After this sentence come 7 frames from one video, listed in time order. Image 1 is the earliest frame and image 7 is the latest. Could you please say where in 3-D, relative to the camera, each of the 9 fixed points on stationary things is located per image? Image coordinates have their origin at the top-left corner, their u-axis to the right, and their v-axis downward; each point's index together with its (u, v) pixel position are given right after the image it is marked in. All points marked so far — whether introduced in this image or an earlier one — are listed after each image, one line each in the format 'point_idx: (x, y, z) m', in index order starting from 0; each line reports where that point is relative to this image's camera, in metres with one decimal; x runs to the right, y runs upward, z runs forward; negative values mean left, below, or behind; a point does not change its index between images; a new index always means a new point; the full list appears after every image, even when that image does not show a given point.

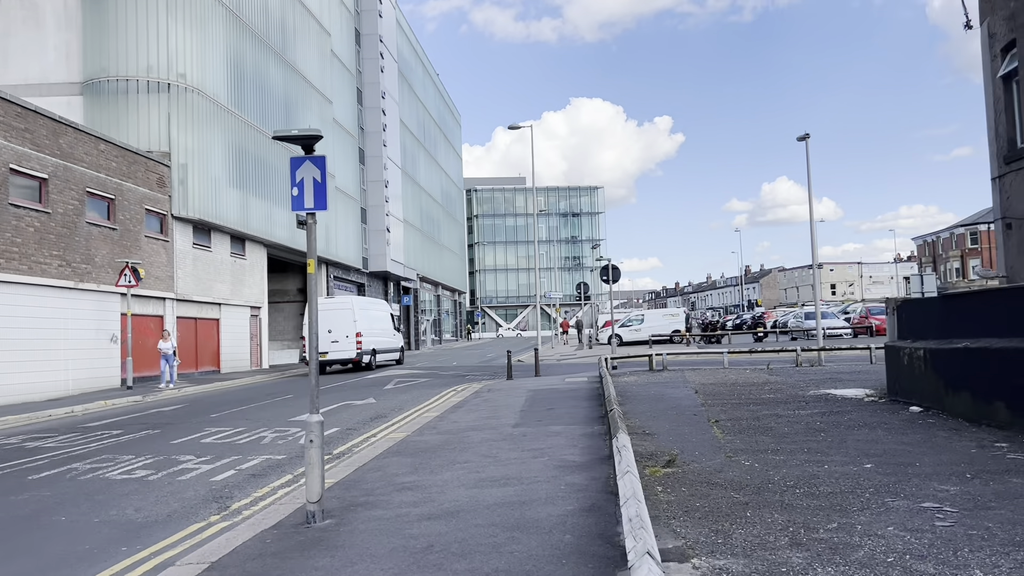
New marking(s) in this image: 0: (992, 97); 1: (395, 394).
0: (+7.6, +3.0, +13.5) m
1: (-2.5, -2.3, +18.6) m
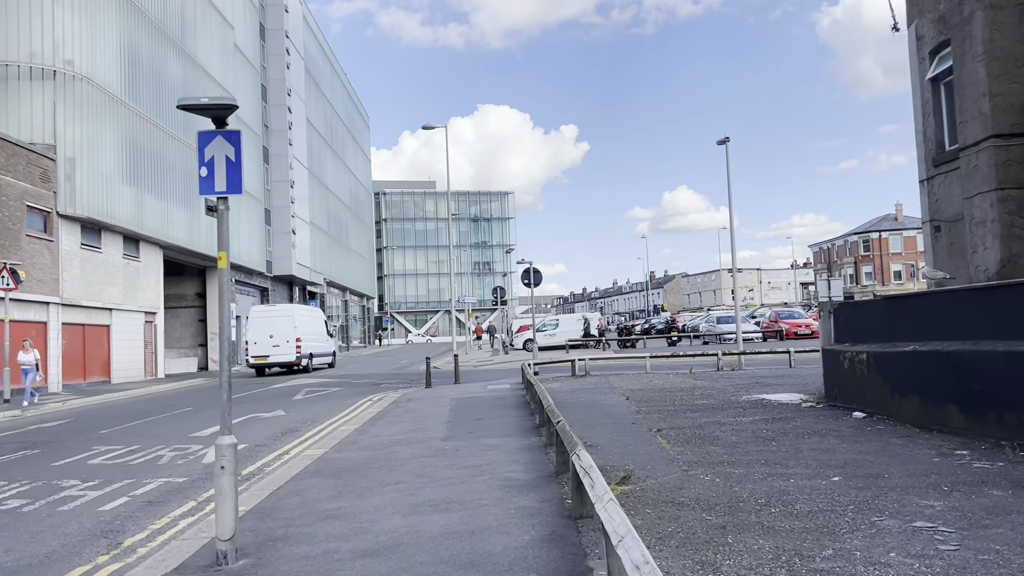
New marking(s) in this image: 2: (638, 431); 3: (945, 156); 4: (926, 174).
0: (+6.4, +3.0, +13.4) m
1: (-4.2, -2.4, +17.4) m
2: (+1.5, -1.7, +10.3) m
3: (+6.4, +2.0, +12.7) m
4: (+6.5, +1.8, +13.3) m
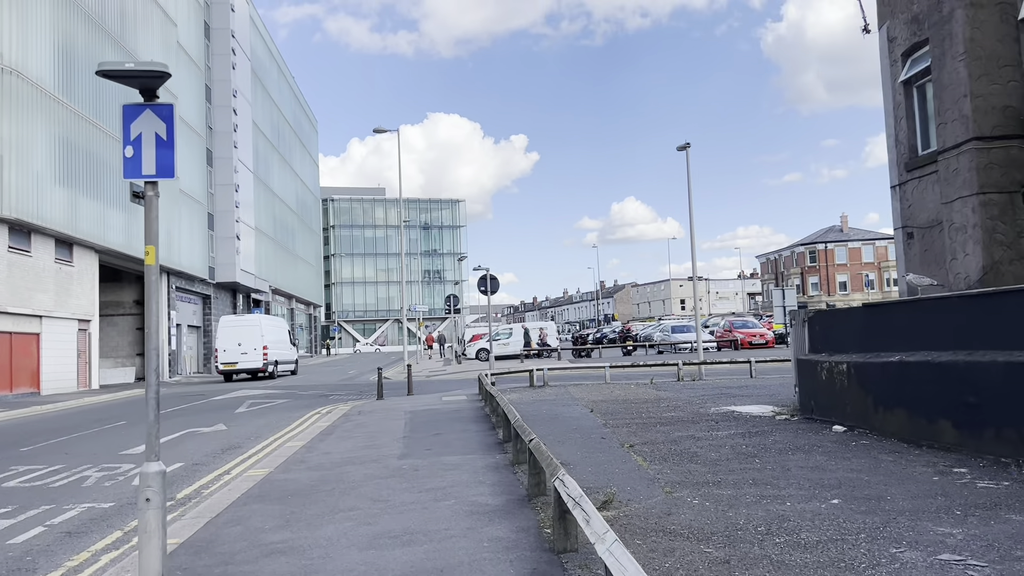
0: (+5.8, +2.8, +13.1) m
1: (-5.0, -2.5, +16.3) m
2: (+1.1, -1.8, +9.6) m
3: (+5.9, +1.8, +12.3) m
4: (+5.9, +1.7, +13.0) m
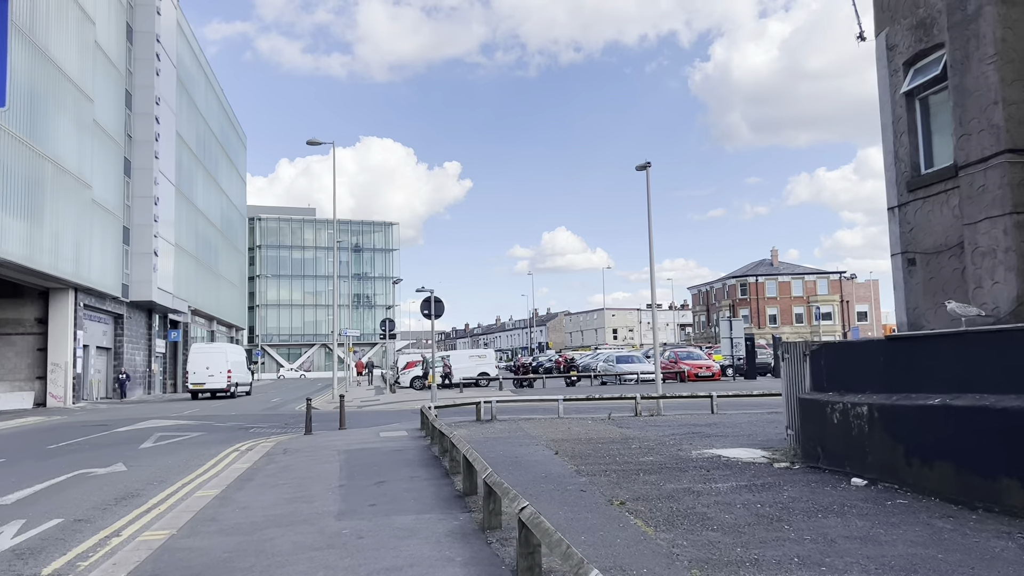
0: (+5.3, +2.4, +12.0) m
1: (-5.9, -2.8, +14.1) m
2: (+0.8, -2.0, +7.9) m
3: (+5.4, +1.4, +11.1) m
4: (+5.3, +1.2, +11.8) m
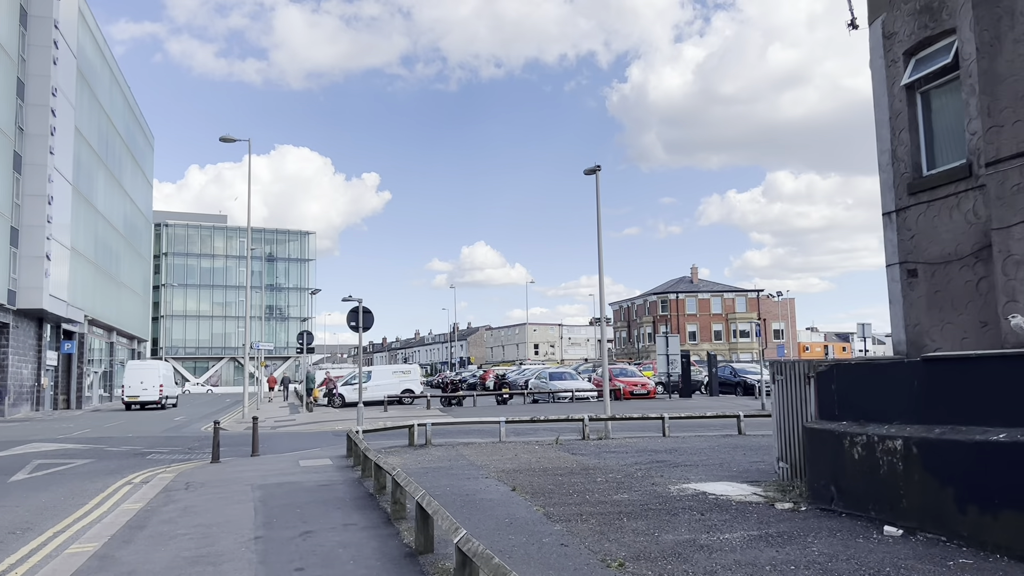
0: (+4.7, +2.2, +10.8) m
1: (-6.7, -2.8, +11.8) m
2: (+0.6, -2.1, +6.3) m
3: (+4.9, +1.3, +10.0) m
4: (+4.8, +1.0, +10.6) m
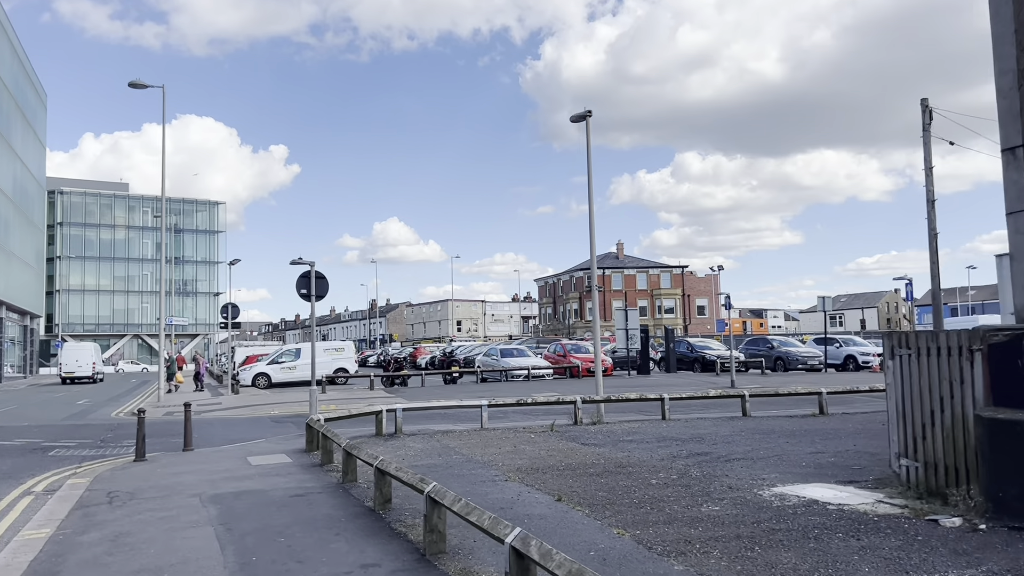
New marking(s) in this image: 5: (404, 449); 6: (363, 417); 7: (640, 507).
0: (+5.1, +2.7, +8.8) m
1: (-6.4, -2.3, +8.7) m
2: (+1.4, -1.7, +4.0) m
3: (+5.3, +1.7, +8.0) m
4: (+5.1, +1.5, +8.6) m
5: (-1.6, -2.2, +12.1) m
6: (-2.6, -2.2, +14.5) m
7: (+1.2, -1.9, +7.5) m
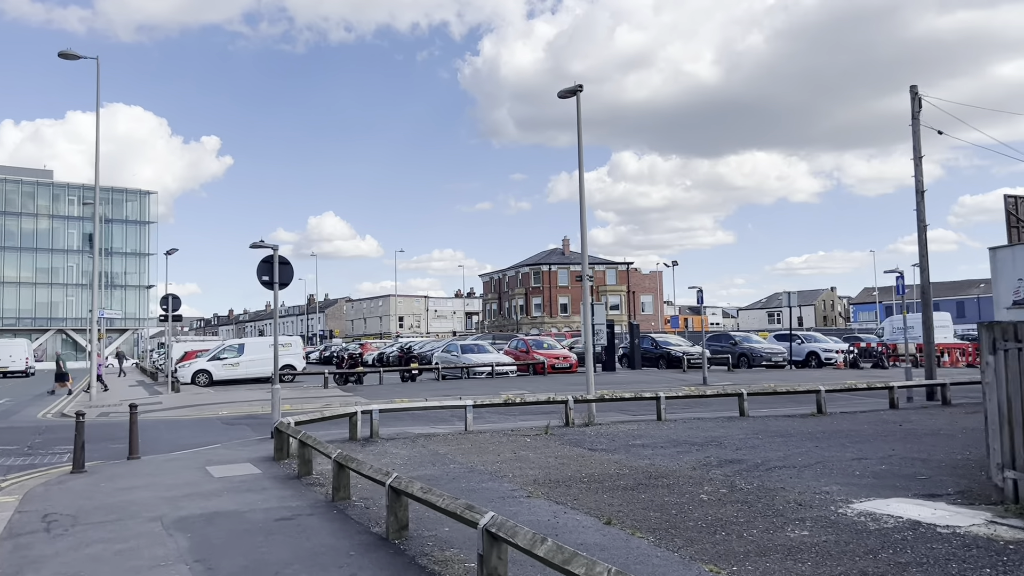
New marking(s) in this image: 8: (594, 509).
0: (+5.4, +2.8, +7.8) m
1: (-6.1, -2.1, +6.9) m
2: (+2.0, -1.6, +2.7) m
3: (+5.6, +1.8, +7.0) m
4: (+5.4, +1.6, +7.6) m
5: (-1.6, -2.0, +10.6) m
6: (-2.8, -2.0, +13.0) m
7: (+1.5, -1.8, +6.3) m
8: (+0.7, -1.9, +7.2) m
